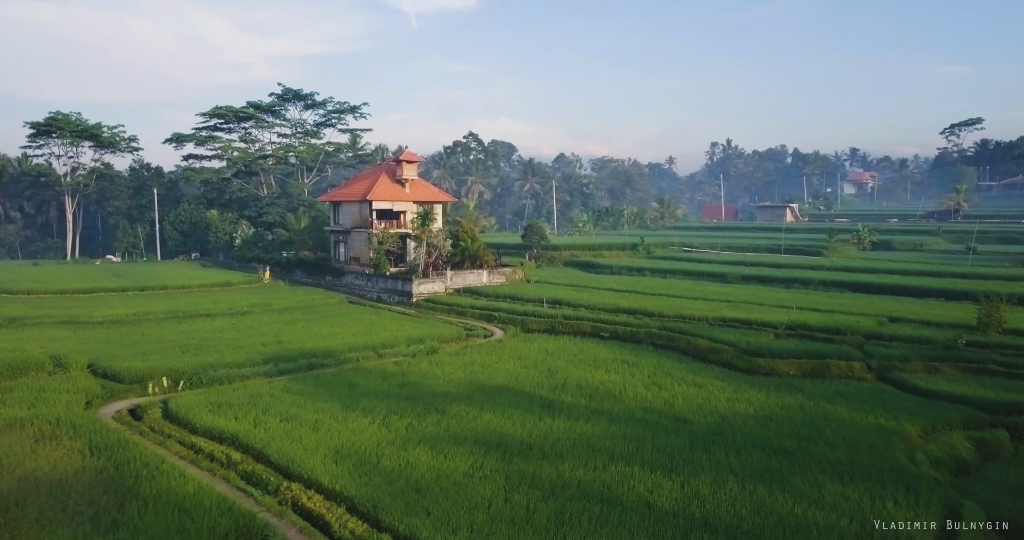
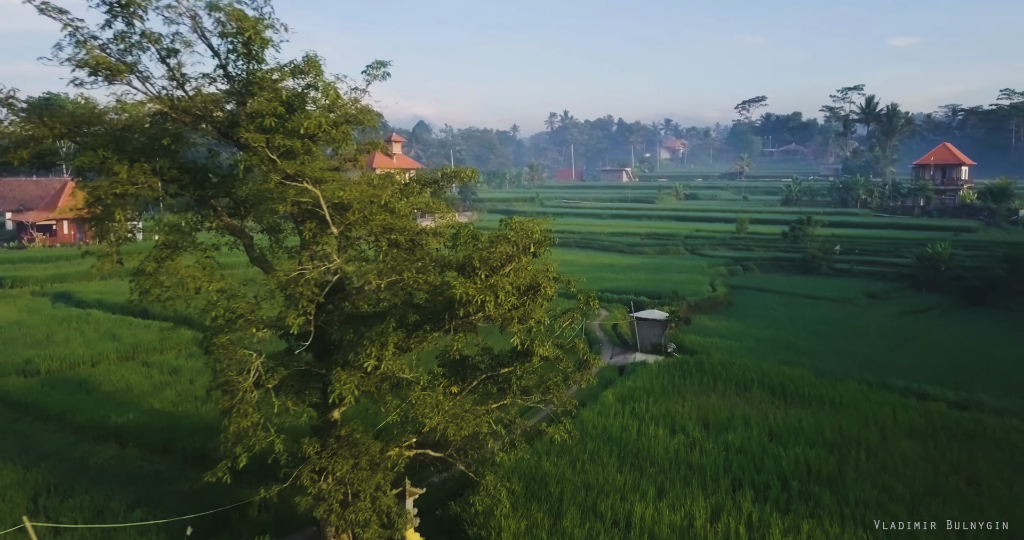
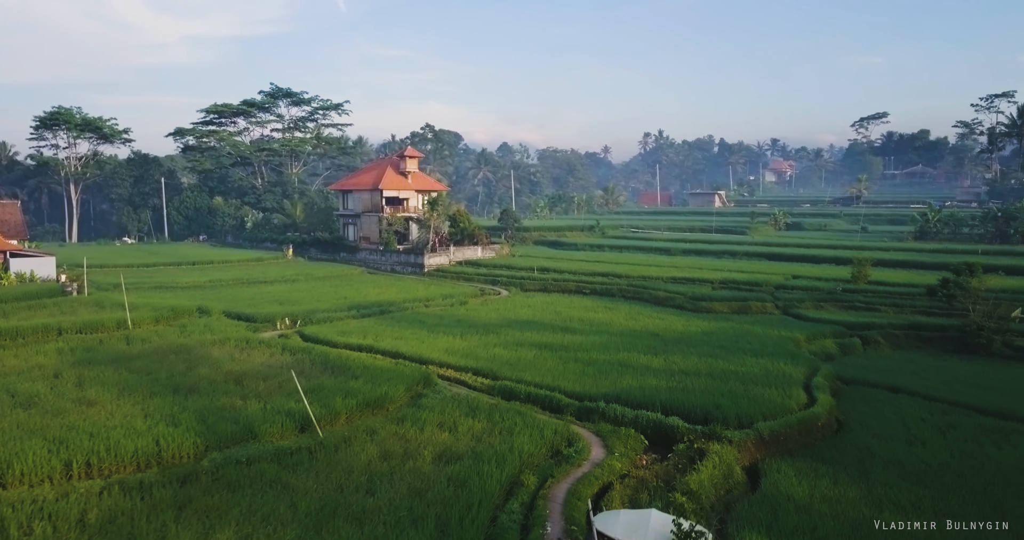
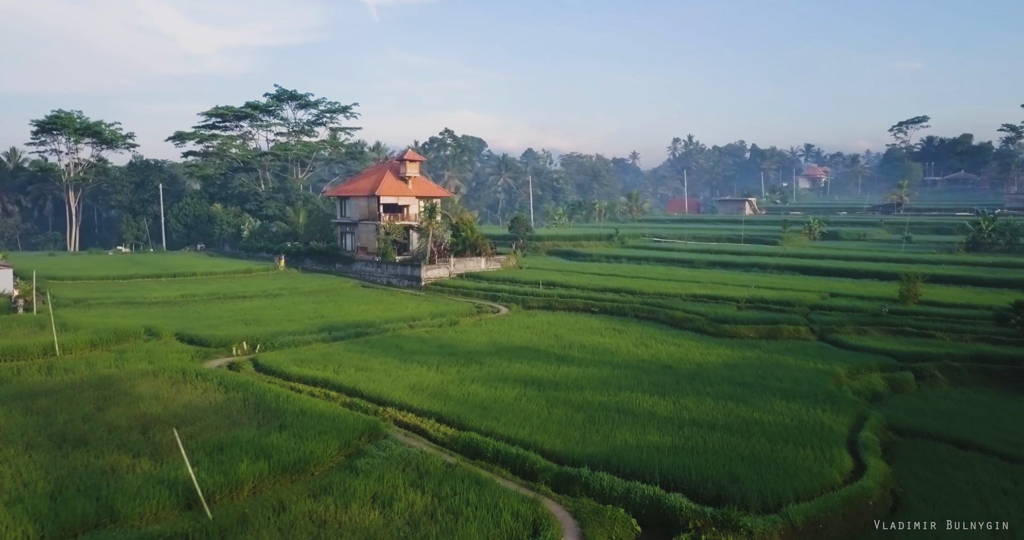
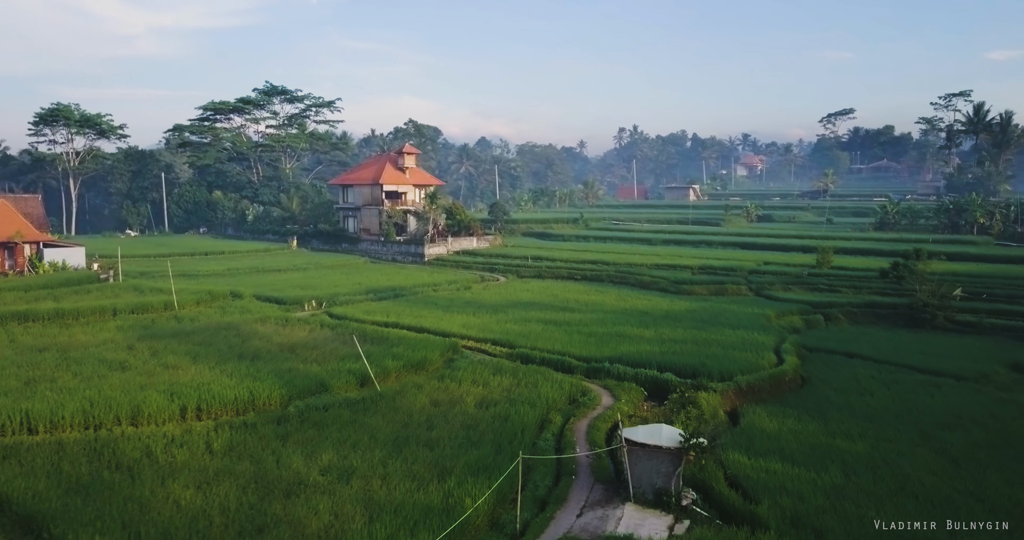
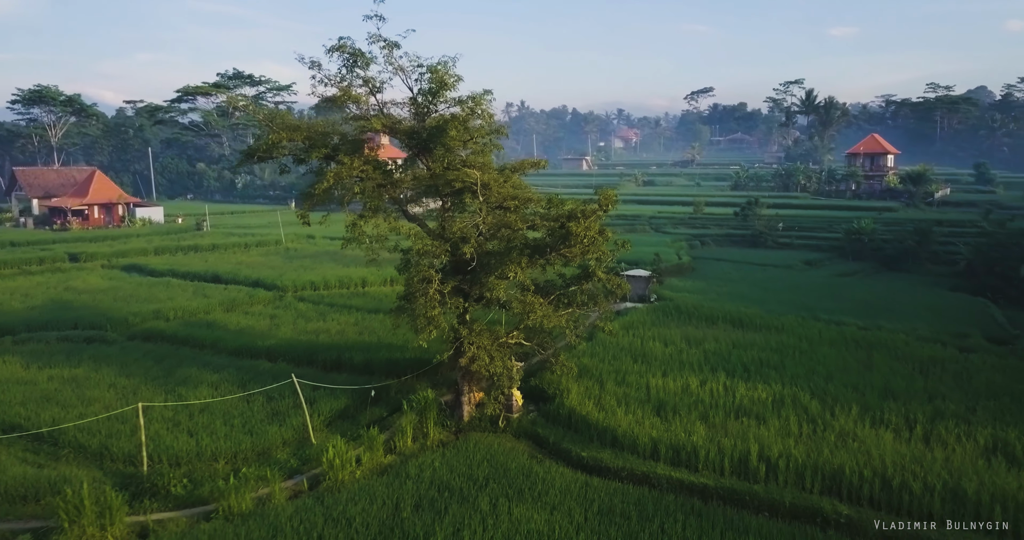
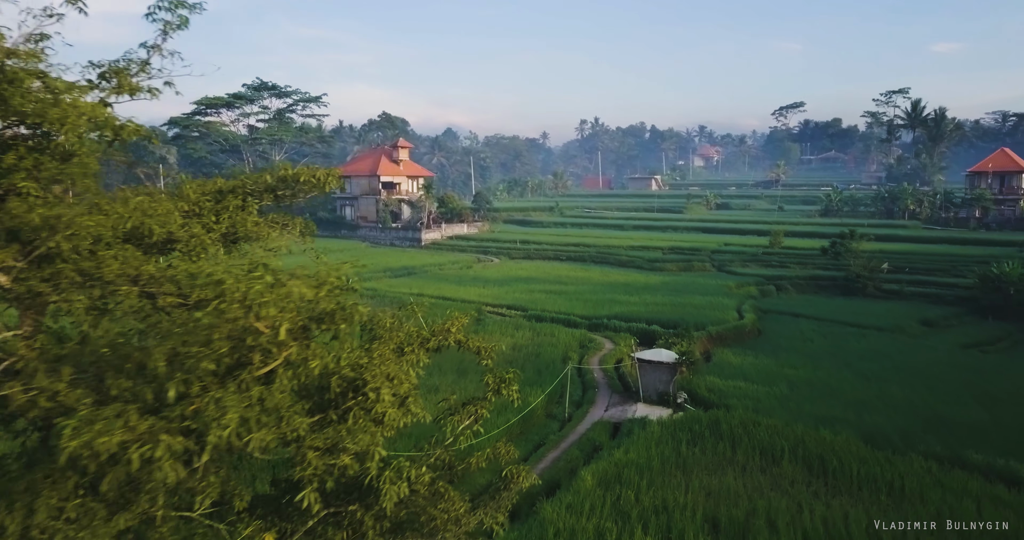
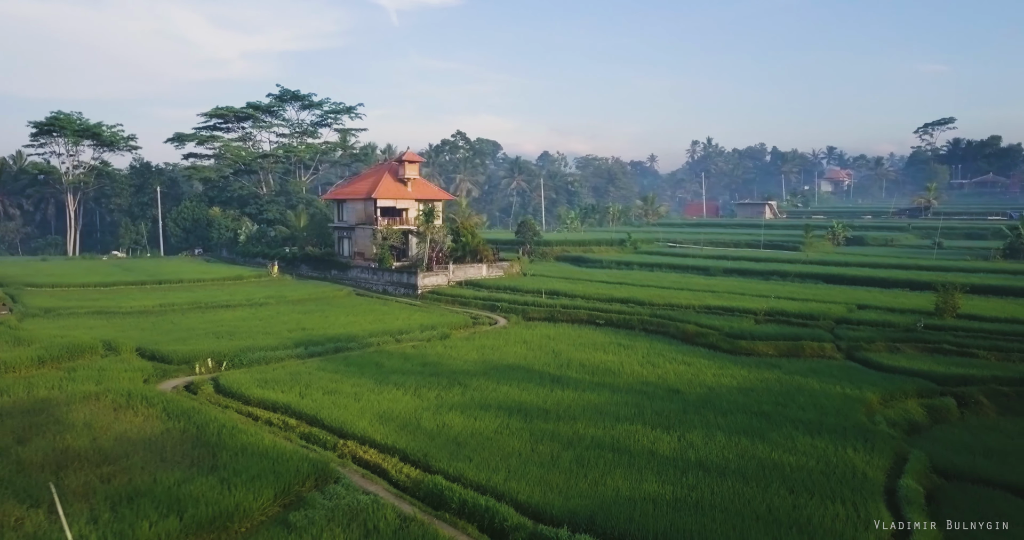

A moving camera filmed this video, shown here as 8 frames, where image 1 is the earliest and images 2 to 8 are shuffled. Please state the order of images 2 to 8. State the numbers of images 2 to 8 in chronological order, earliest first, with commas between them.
8, 4, 3, 5, 7, 2, 6
